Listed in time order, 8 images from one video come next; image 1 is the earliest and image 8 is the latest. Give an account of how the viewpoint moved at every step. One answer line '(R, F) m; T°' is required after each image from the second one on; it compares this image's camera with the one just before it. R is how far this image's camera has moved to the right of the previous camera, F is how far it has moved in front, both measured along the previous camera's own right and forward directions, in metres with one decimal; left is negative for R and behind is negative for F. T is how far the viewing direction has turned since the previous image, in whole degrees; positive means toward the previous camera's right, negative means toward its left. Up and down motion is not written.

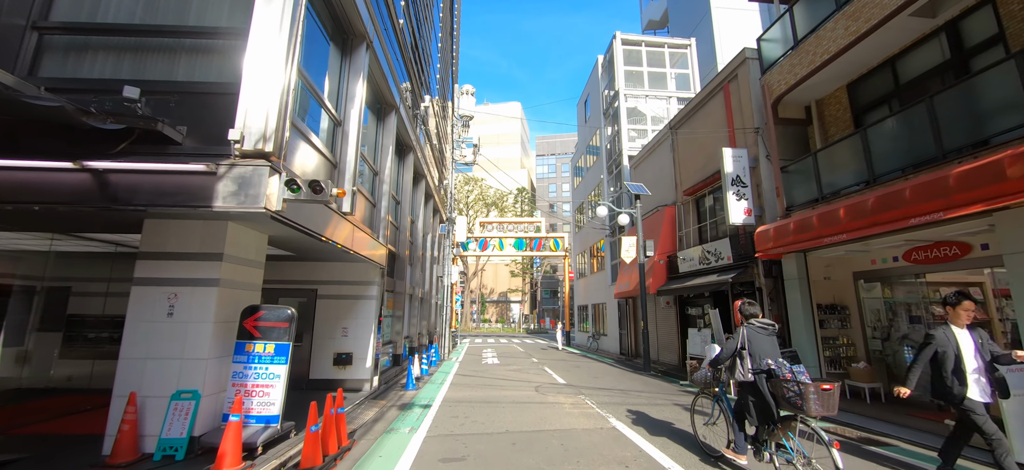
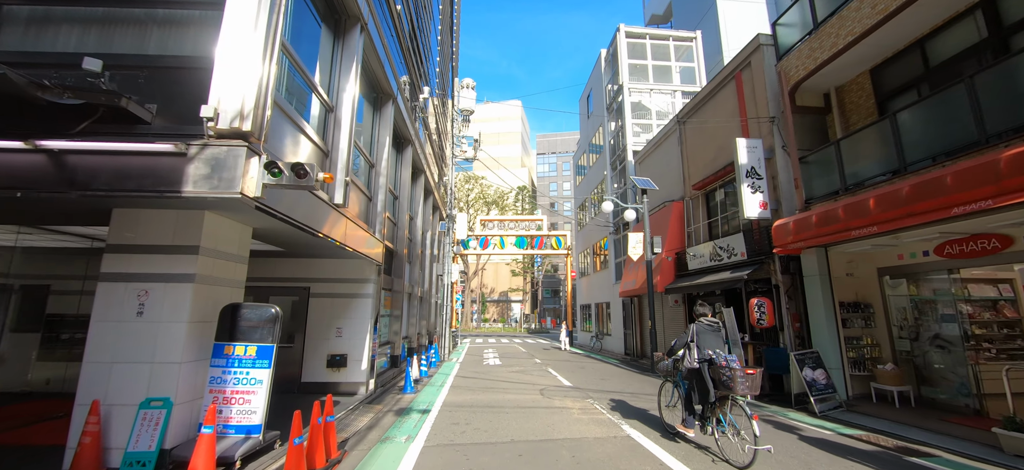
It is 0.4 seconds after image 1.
(-0.1, +0.5) m; 0°
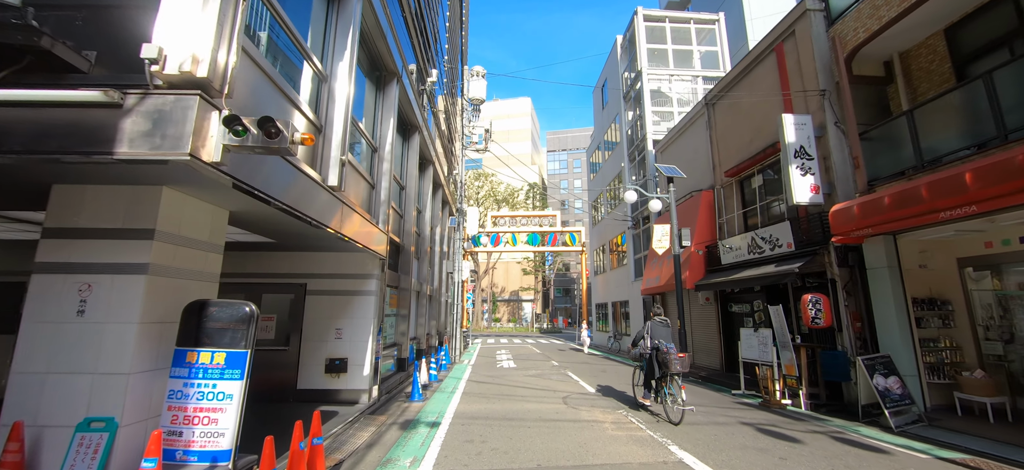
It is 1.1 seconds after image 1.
(-0.2, +1.0) m; -1°
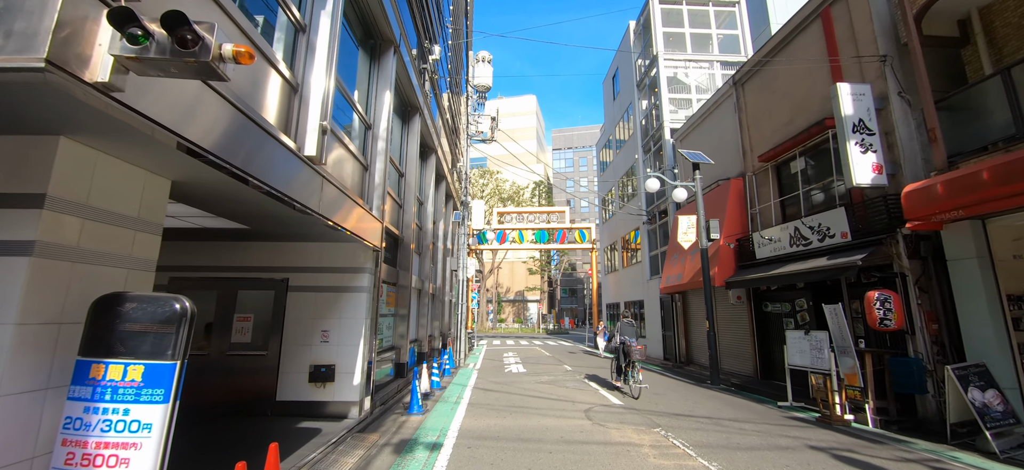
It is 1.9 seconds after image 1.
(-0.2, +1.2) m; -1°
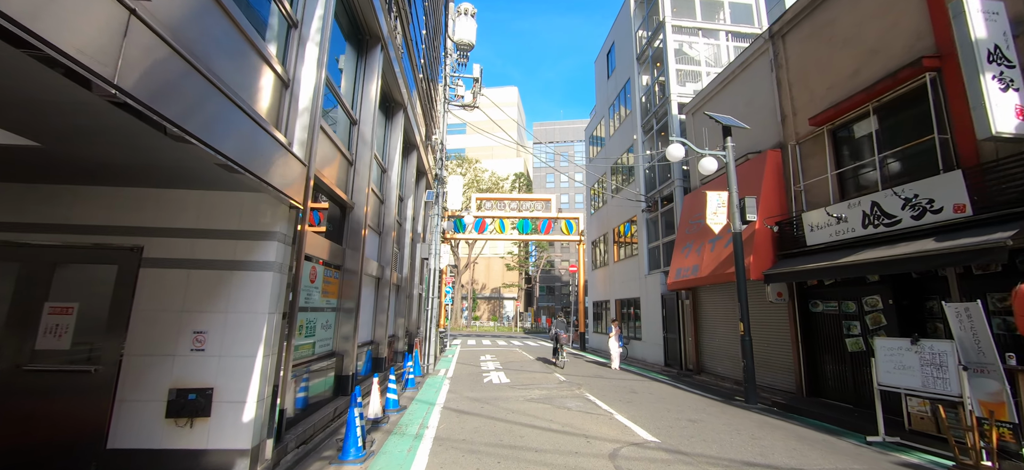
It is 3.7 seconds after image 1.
(-0.2, +2.6) m; +3°
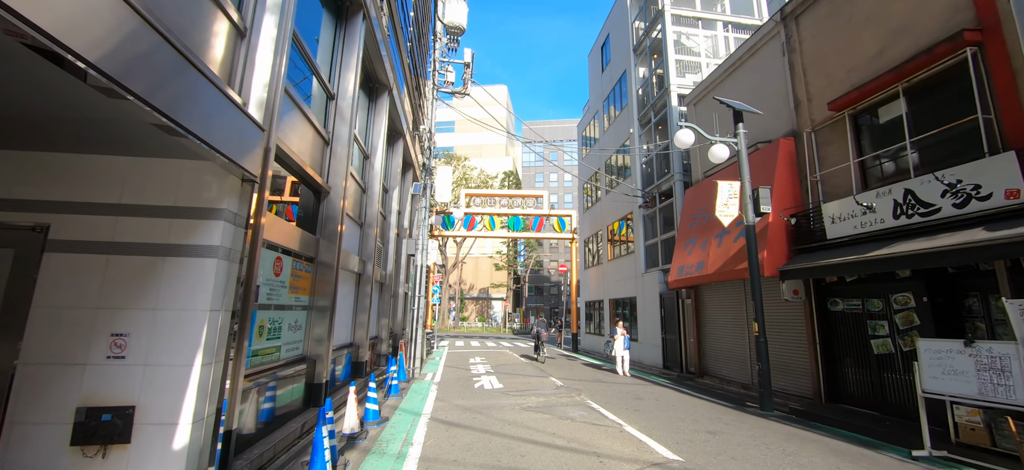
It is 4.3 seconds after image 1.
(-0.1, +0.8) m; +2°
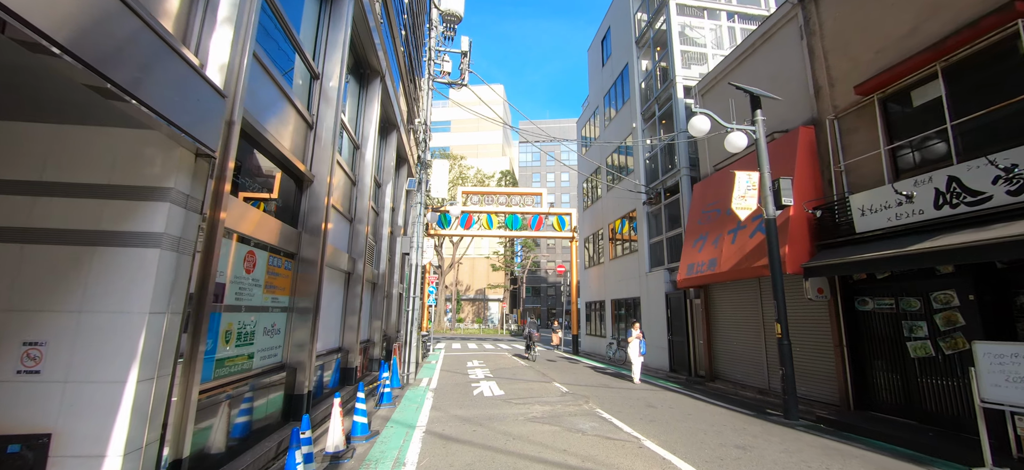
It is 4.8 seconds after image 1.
(-0.1, +0.7) m; 0°
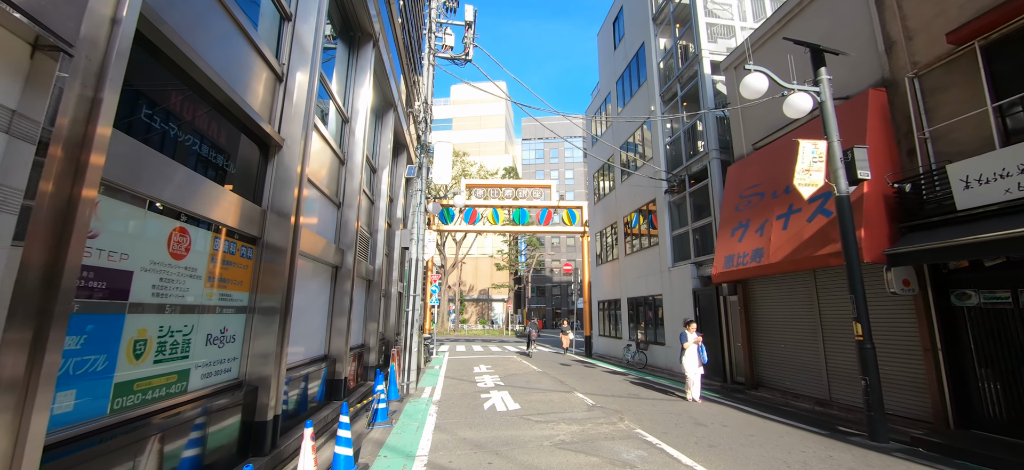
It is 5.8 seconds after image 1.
(-0.2, +1.3) m; 0°
